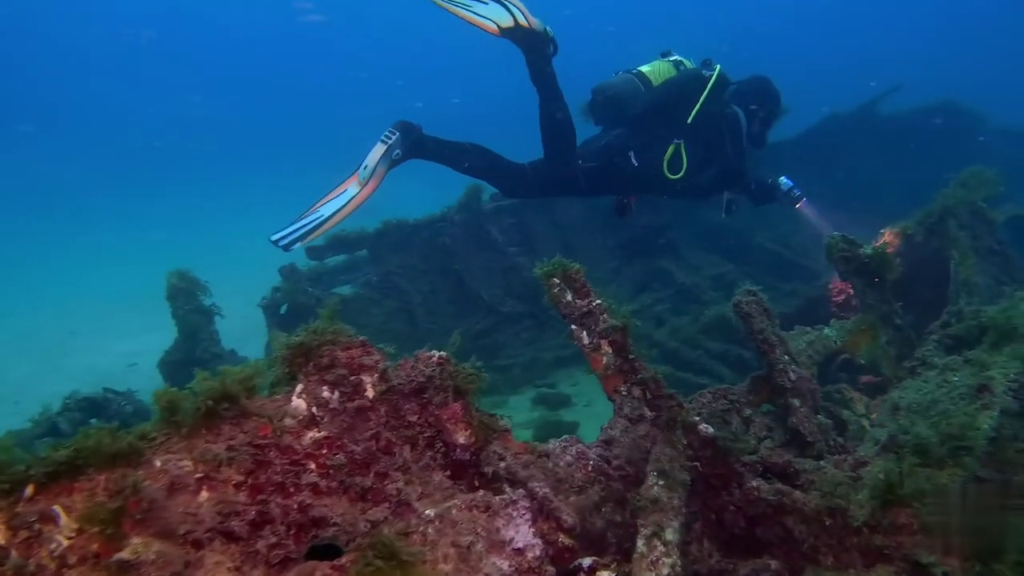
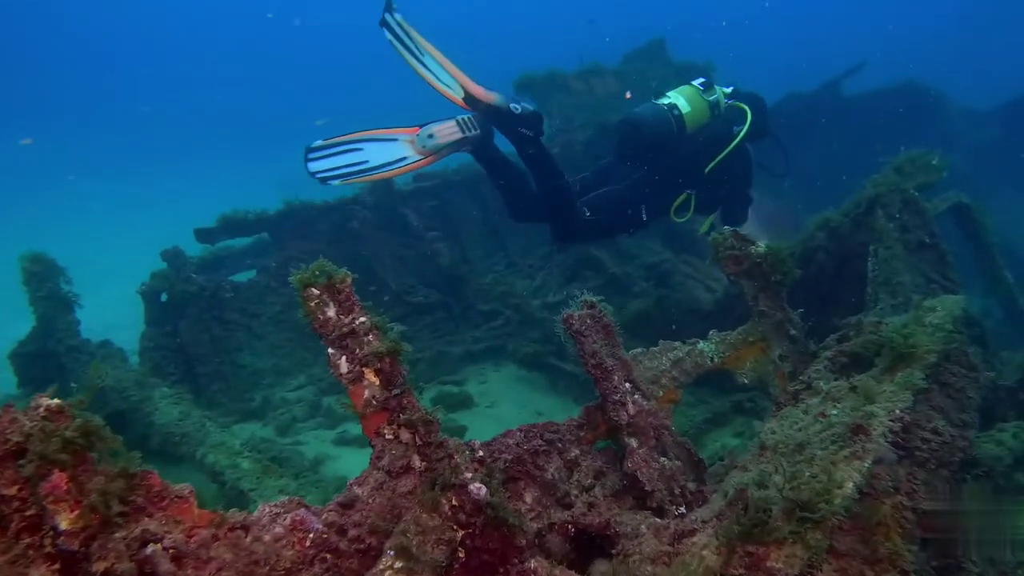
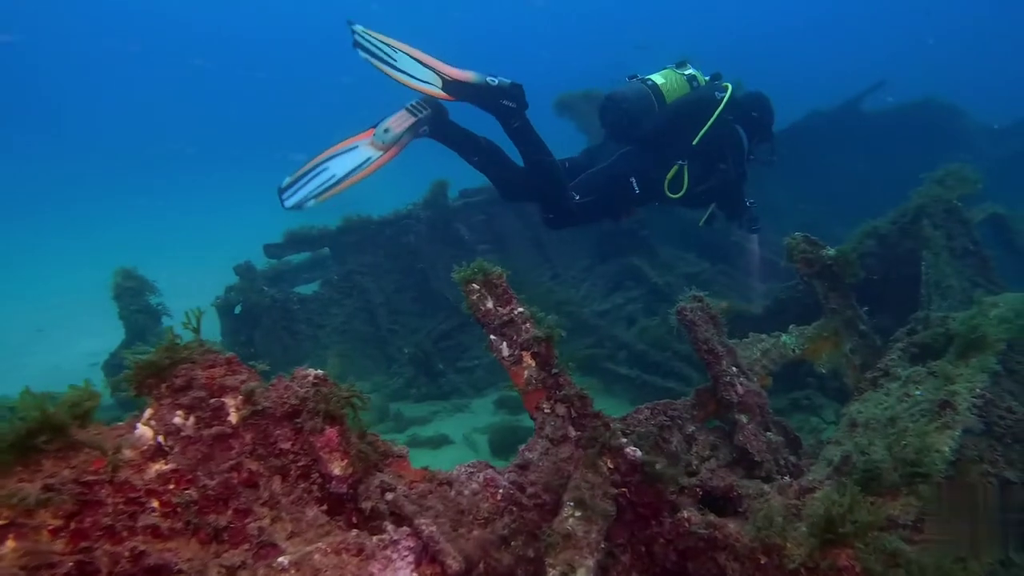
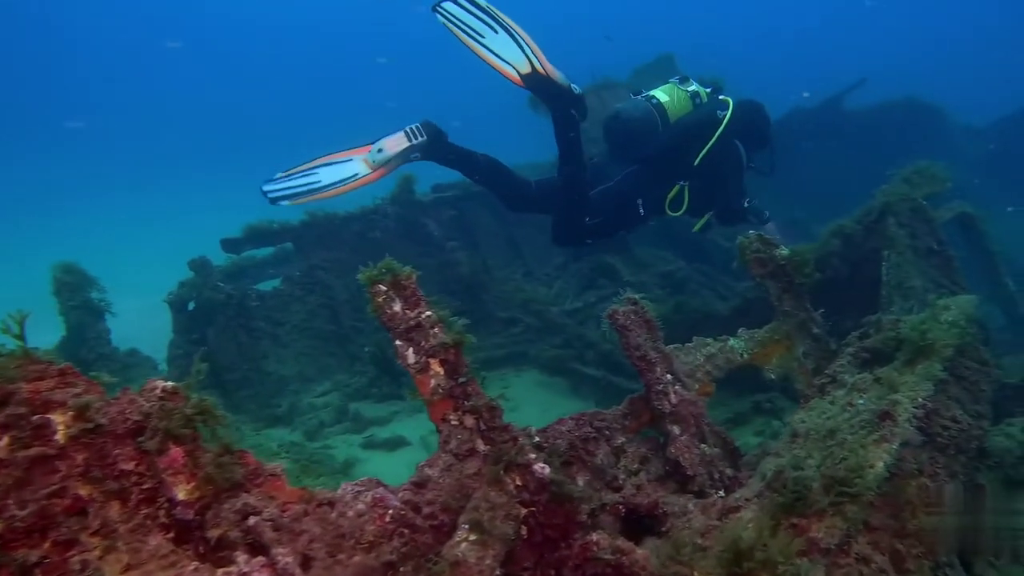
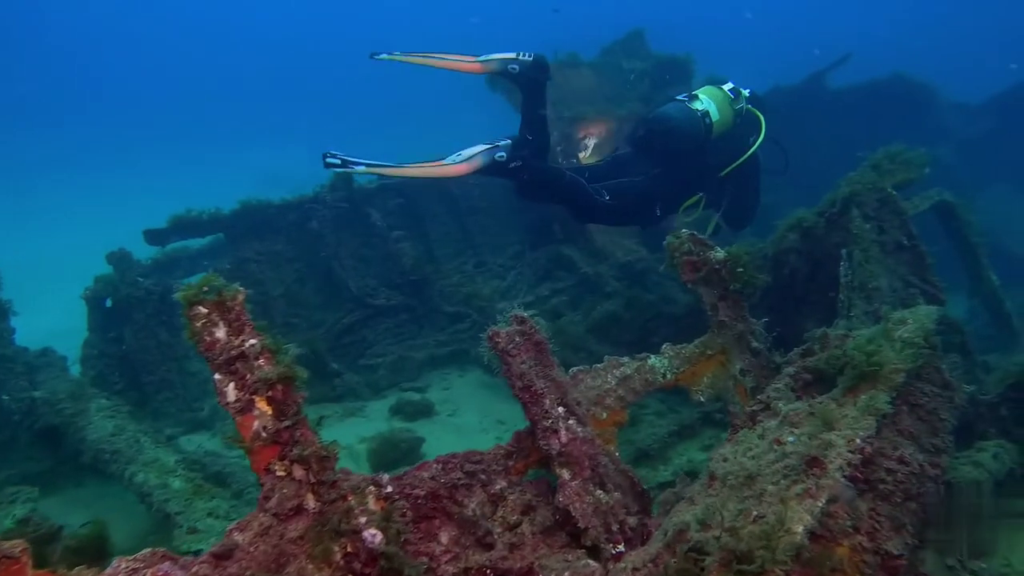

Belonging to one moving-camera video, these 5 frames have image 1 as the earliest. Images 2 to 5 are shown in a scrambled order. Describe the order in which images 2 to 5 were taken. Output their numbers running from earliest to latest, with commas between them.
3, 4, 2, 5
